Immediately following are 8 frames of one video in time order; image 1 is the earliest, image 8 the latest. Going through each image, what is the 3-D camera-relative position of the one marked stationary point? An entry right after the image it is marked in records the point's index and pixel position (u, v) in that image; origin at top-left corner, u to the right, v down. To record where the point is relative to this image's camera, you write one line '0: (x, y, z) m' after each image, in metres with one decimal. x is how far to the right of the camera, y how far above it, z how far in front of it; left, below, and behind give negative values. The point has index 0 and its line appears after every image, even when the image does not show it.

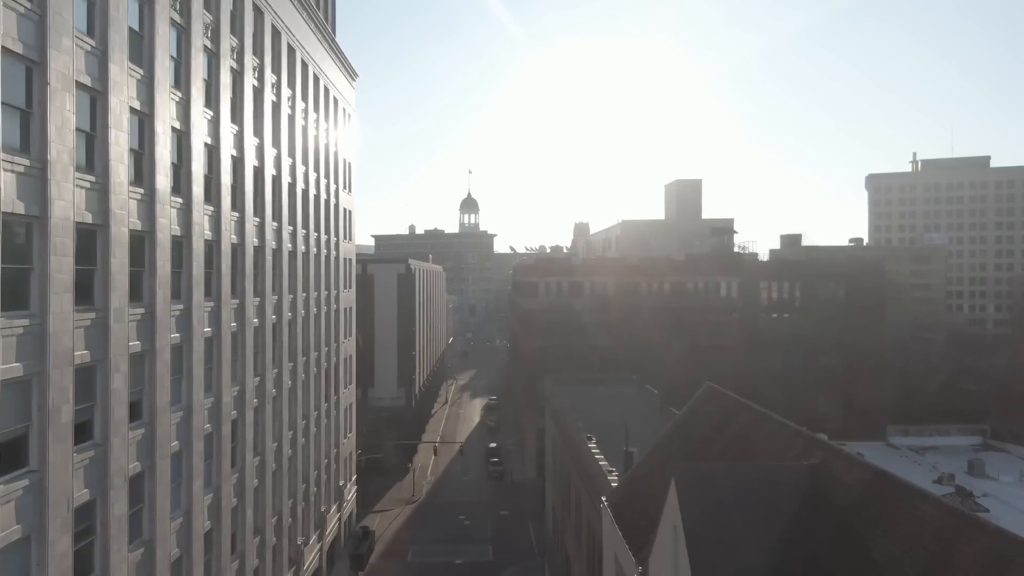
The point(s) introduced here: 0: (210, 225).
0: (-10.5, +2.2, +18.8) m
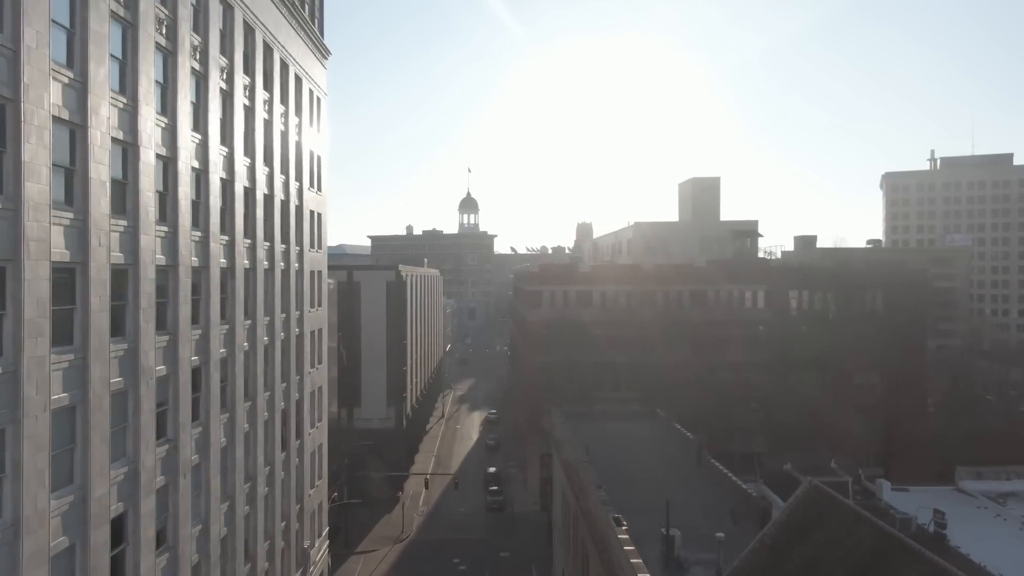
0: (-10.5, +1.1, +12.8) m
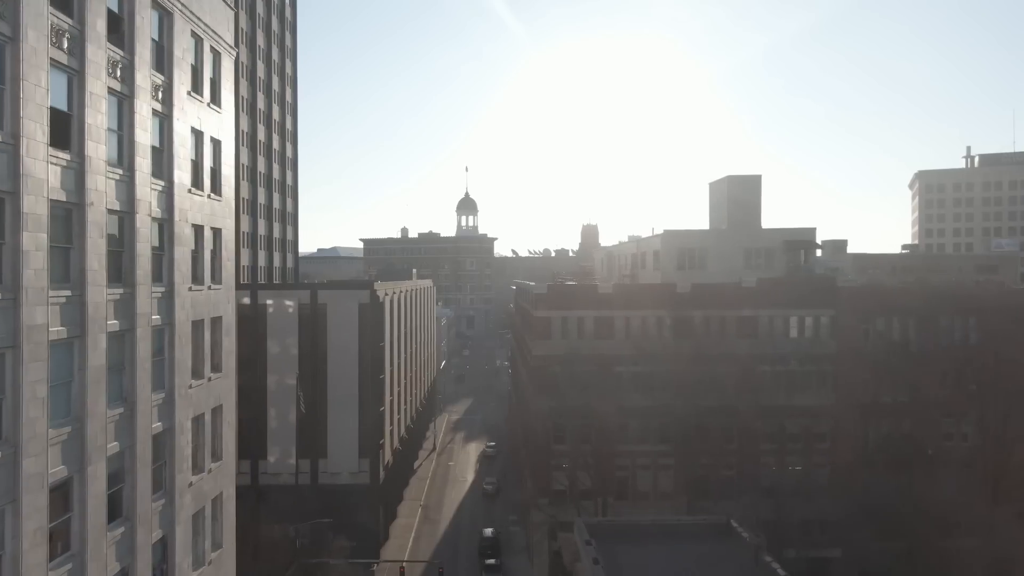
0: (-10.5, -0.9, +1.9) m
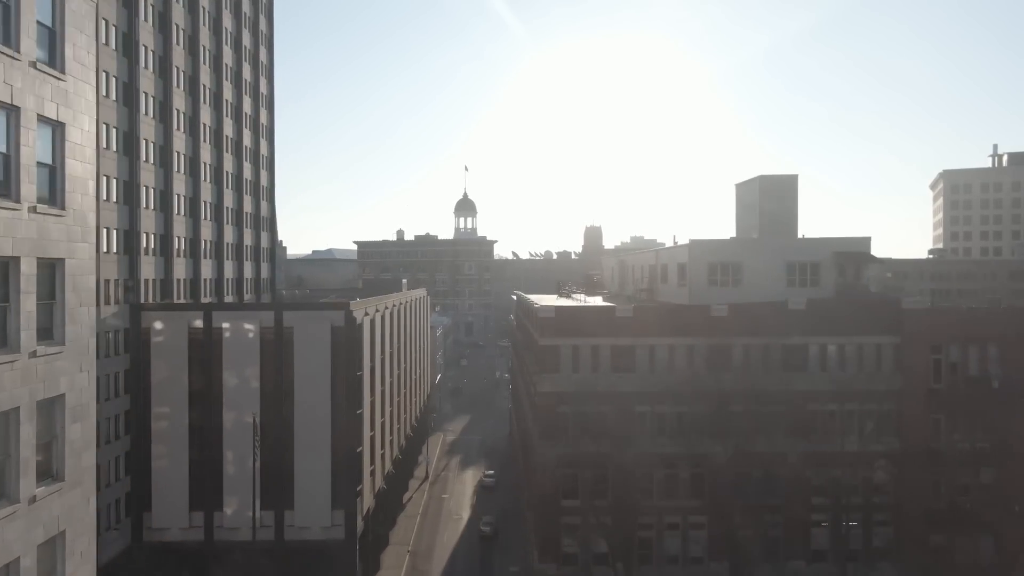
0: (-10.5, -2.4, -5.3) m
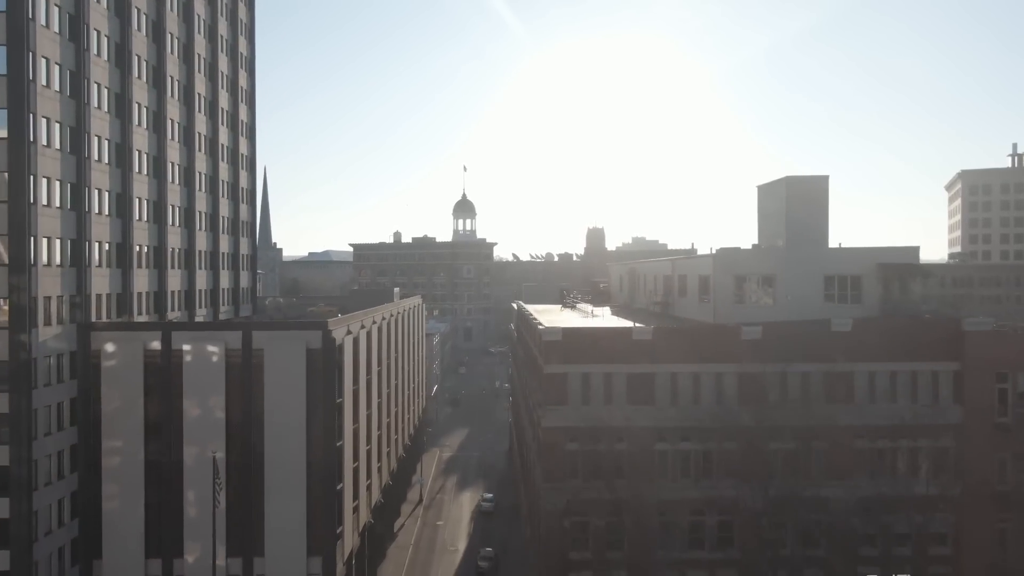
0: (-10.5, -3.5, -10.2) m
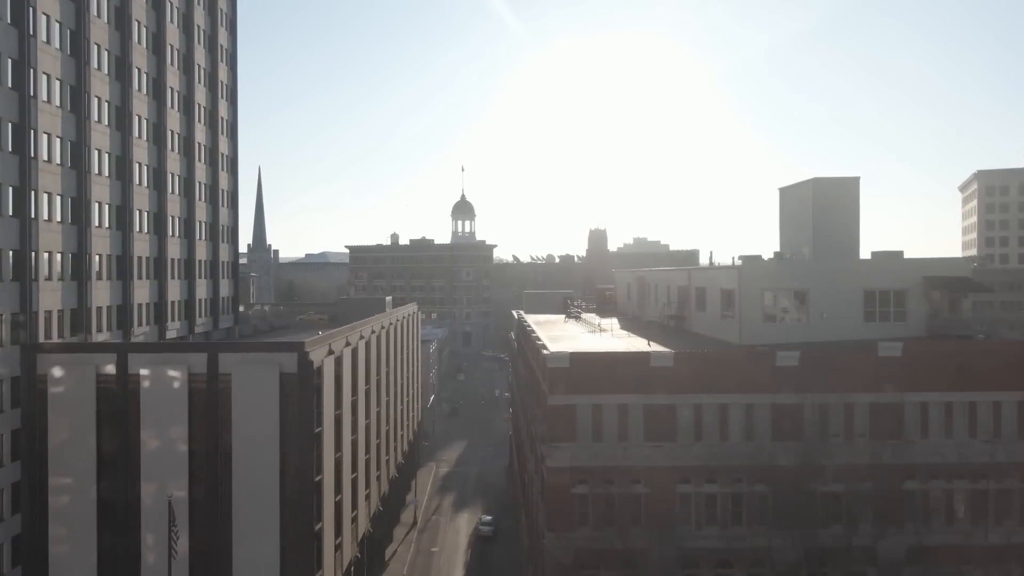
0: (-10.5, -4.5, -14.2) m
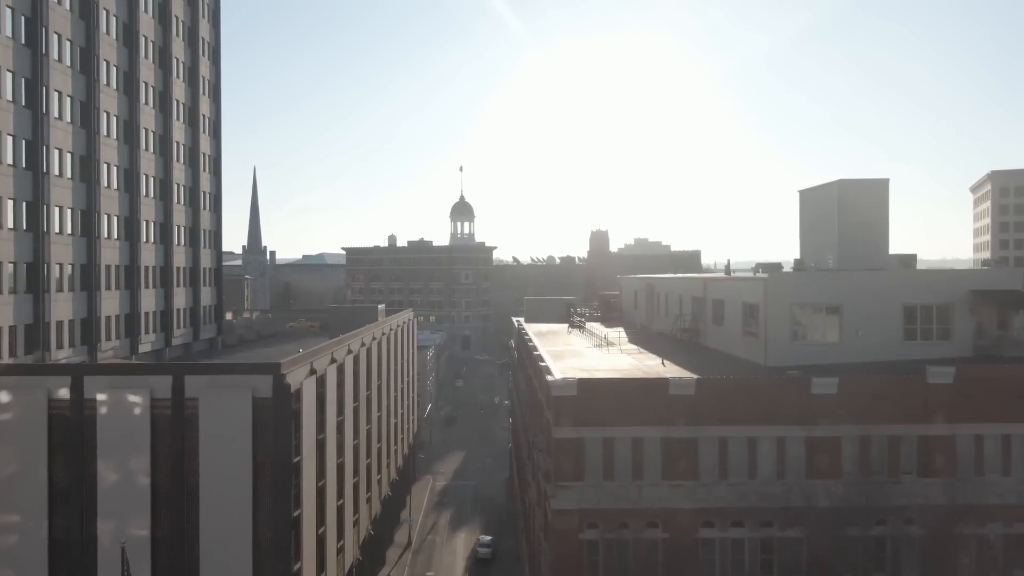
0: (-10.5, -5.2, -17.4) m
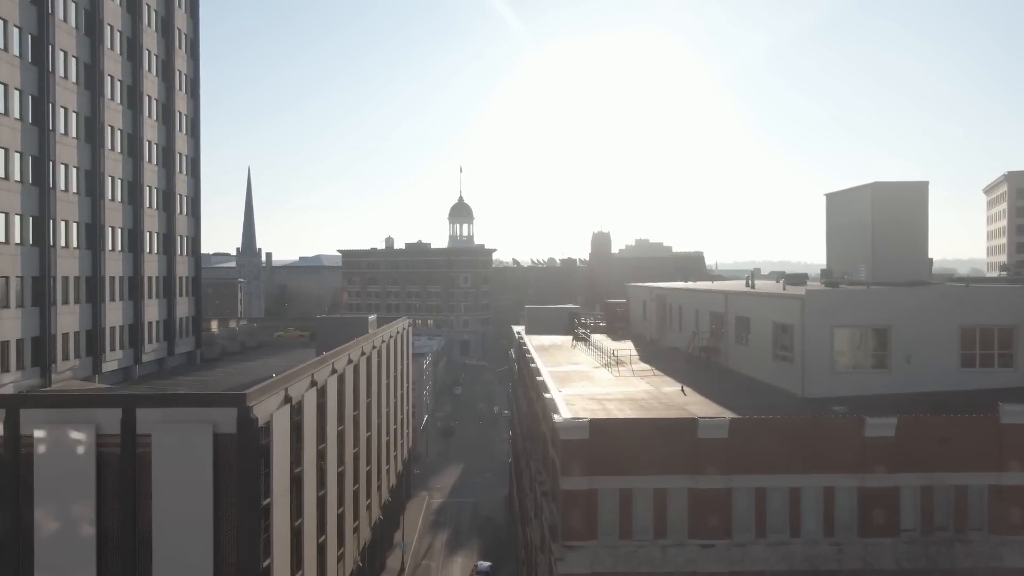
0: (-10.5, -6.1, -21.0) m
